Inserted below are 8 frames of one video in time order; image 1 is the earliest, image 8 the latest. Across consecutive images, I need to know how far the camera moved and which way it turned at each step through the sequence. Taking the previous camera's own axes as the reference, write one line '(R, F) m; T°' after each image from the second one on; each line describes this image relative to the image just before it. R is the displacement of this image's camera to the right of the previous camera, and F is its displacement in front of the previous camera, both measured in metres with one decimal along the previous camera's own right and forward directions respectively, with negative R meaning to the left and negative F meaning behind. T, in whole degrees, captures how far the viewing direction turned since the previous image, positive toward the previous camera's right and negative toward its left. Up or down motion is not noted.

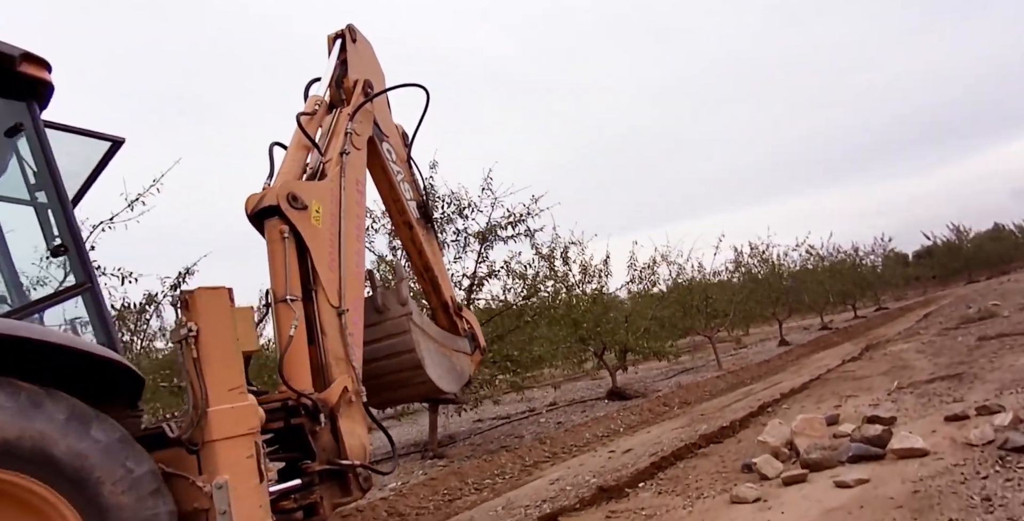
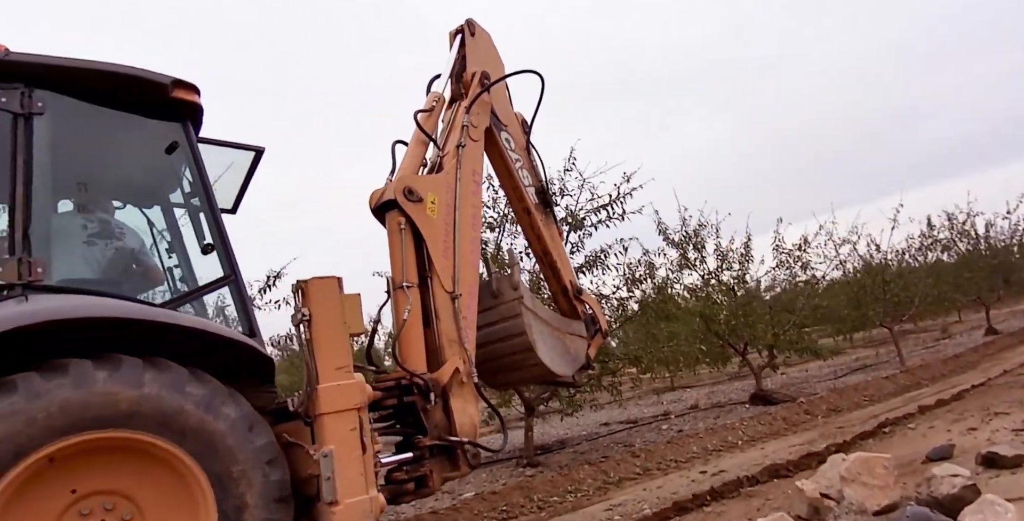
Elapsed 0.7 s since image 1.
(+0.3, +0.2) m; -15°
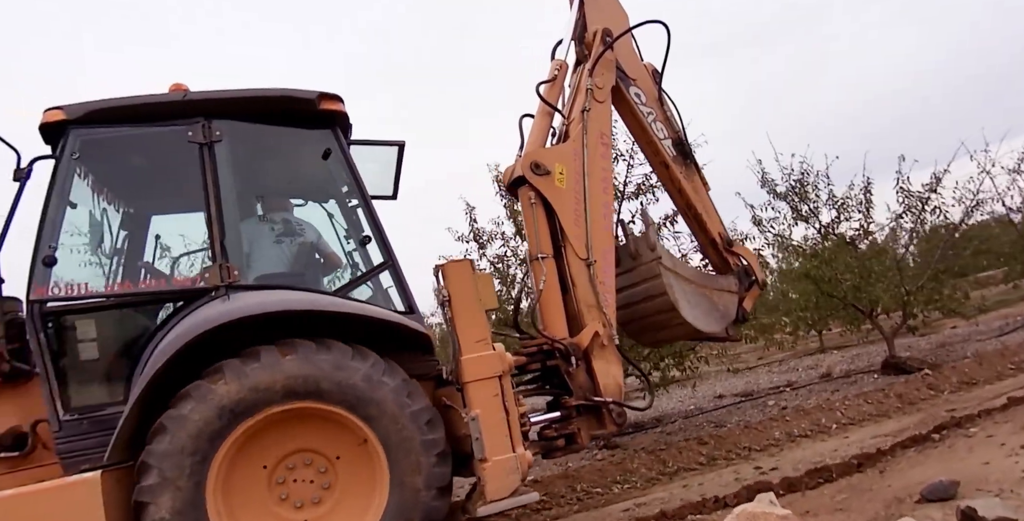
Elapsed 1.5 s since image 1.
(+0.2, 0.0) m; -16°
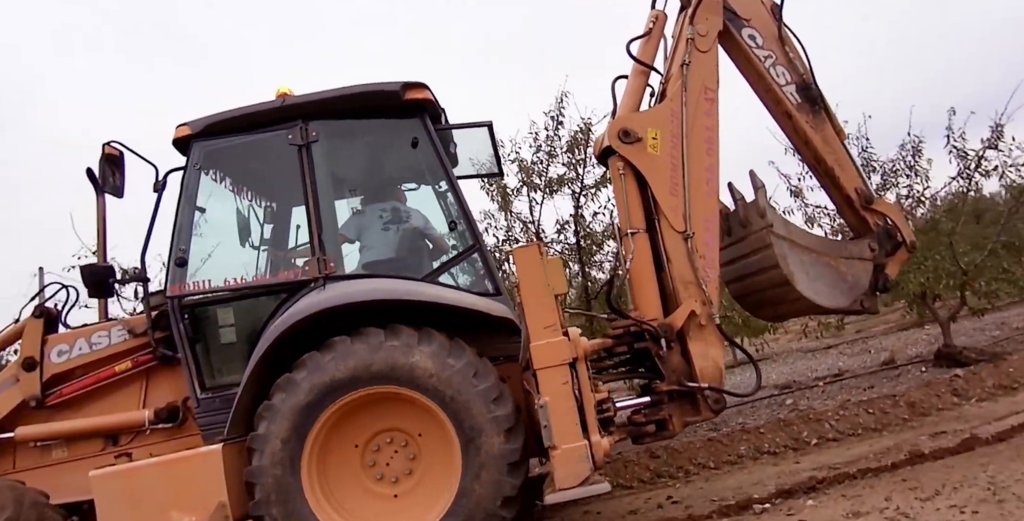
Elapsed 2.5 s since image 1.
(+0.4, +0.1) m; -16°
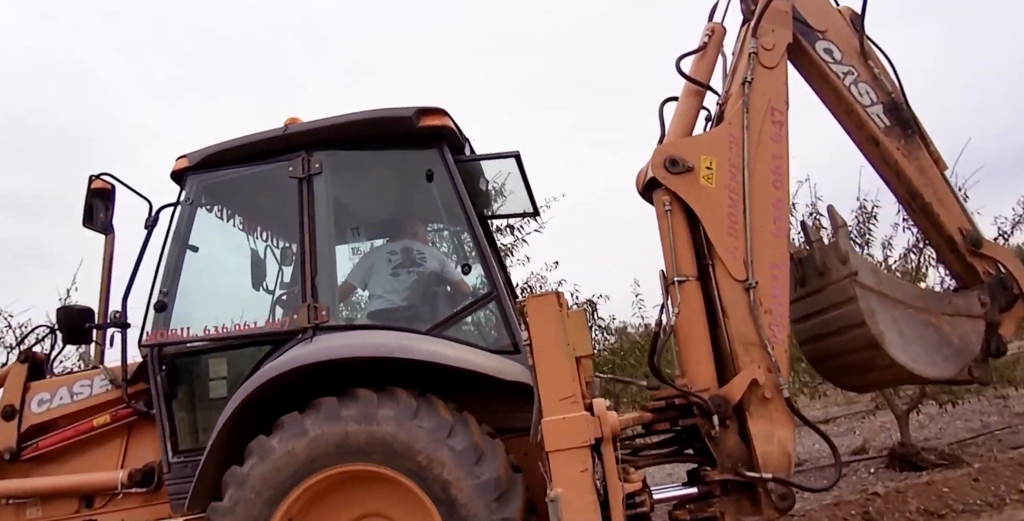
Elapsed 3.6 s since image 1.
(+0.2, +0.5) m; -6°
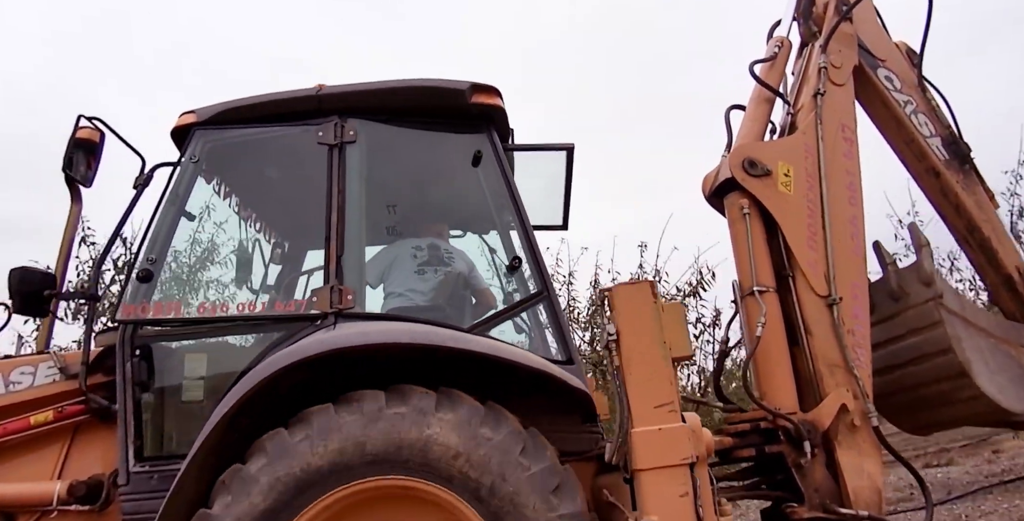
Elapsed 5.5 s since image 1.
(-0.4, +0.4) m; +5°
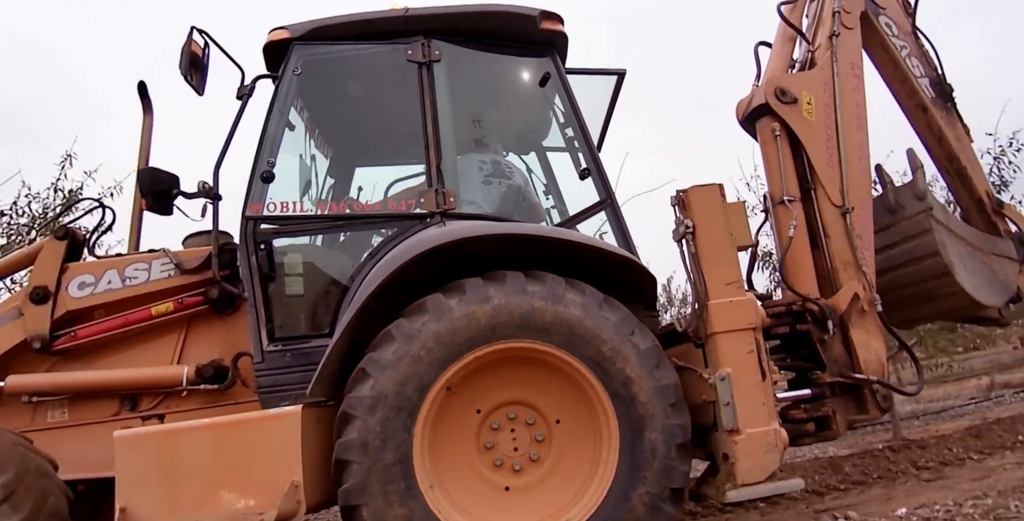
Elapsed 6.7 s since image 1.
(-0.5, -0.3) m; +5°
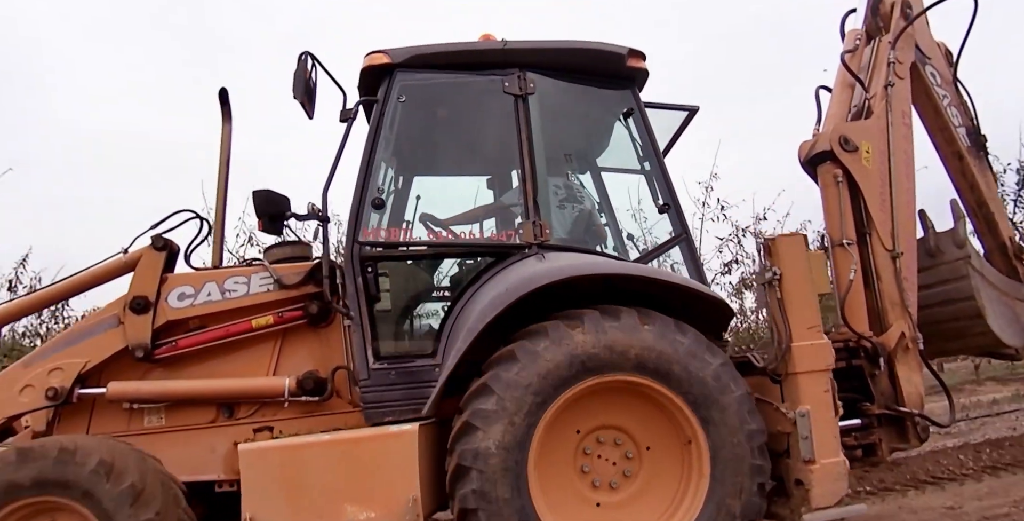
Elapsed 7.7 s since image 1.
(-0.6, -0.1) m; +3°
